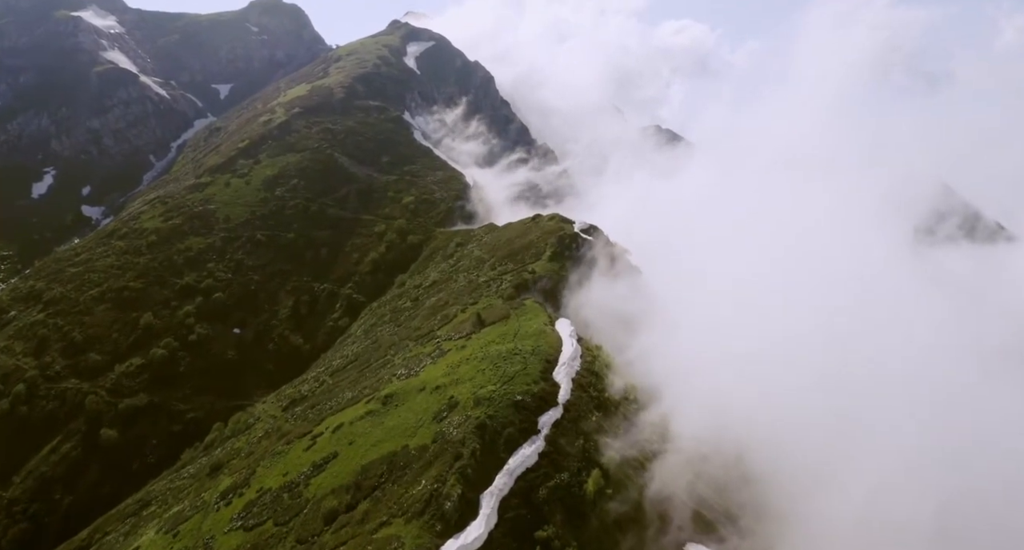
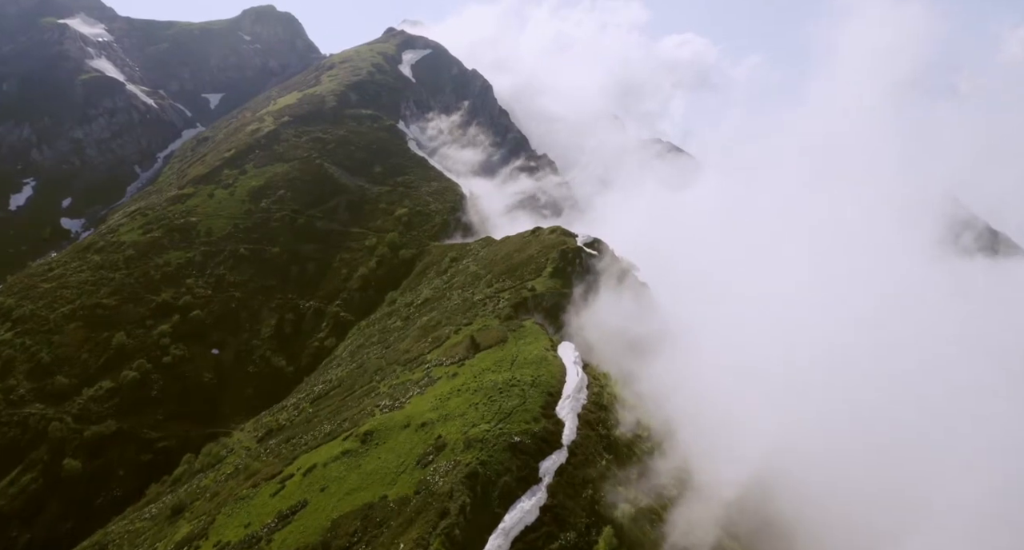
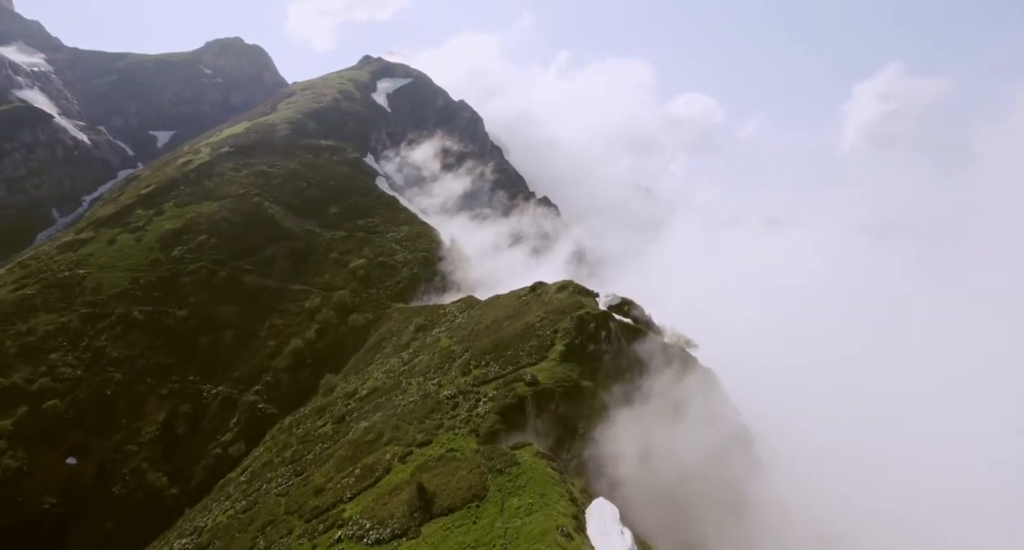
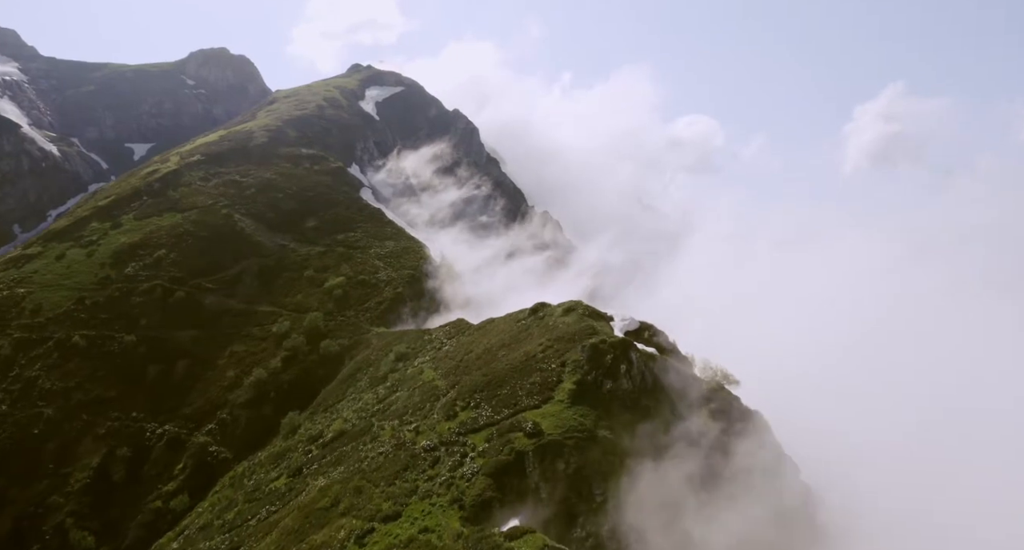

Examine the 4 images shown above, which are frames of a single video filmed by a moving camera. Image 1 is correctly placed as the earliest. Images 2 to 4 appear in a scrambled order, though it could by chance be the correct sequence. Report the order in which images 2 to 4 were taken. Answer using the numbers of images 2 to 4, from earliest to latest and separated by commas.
2, 3, 4
